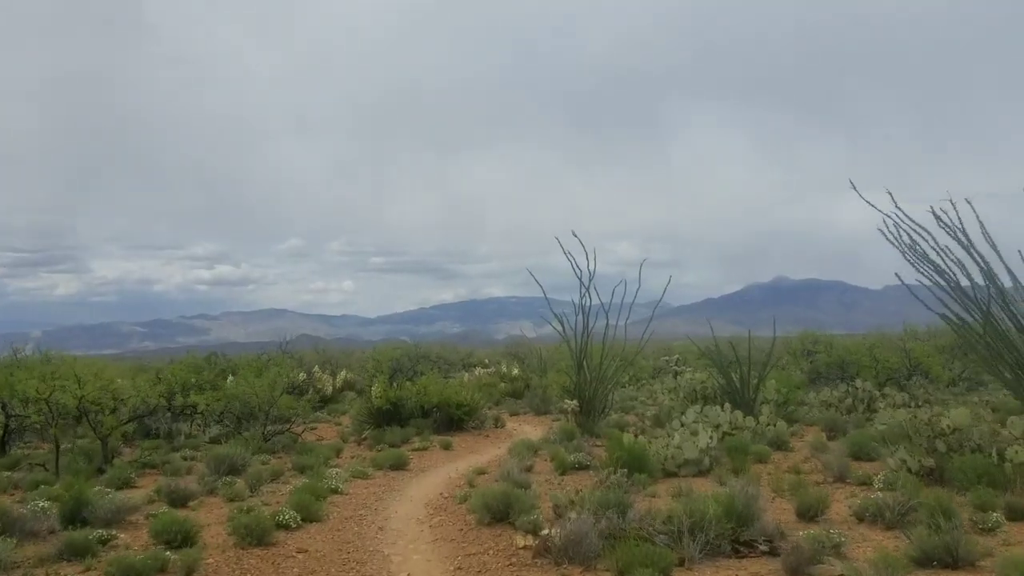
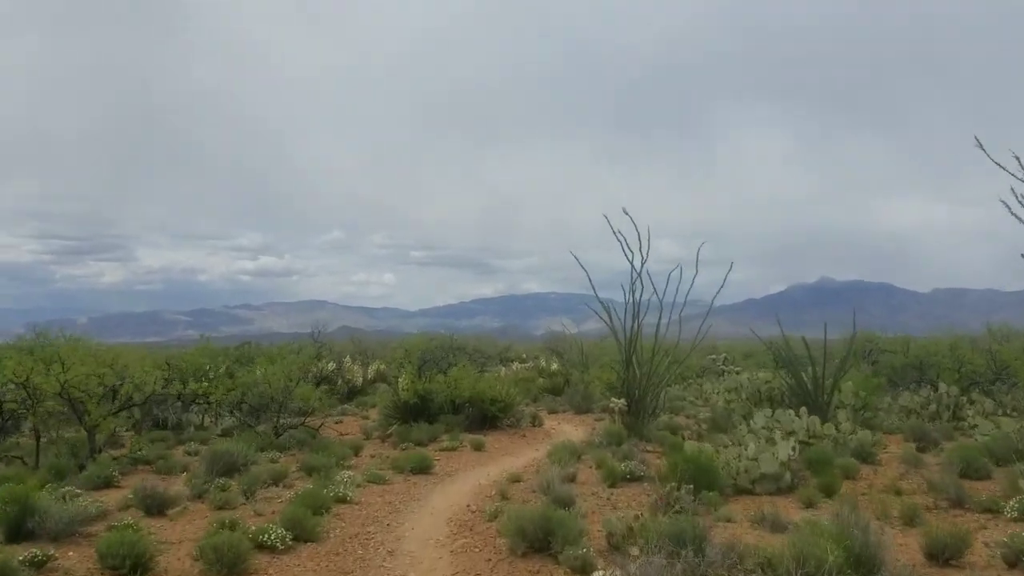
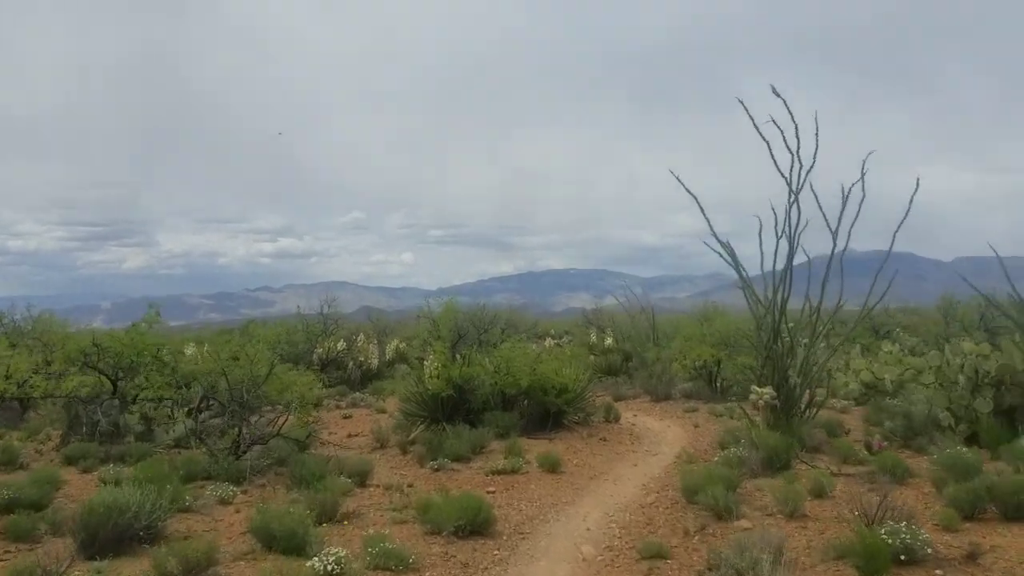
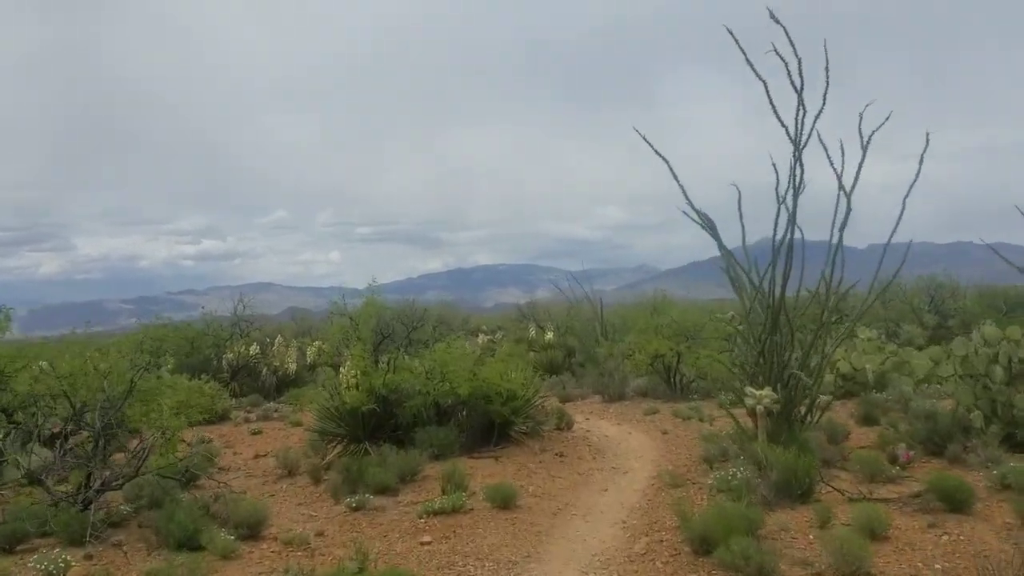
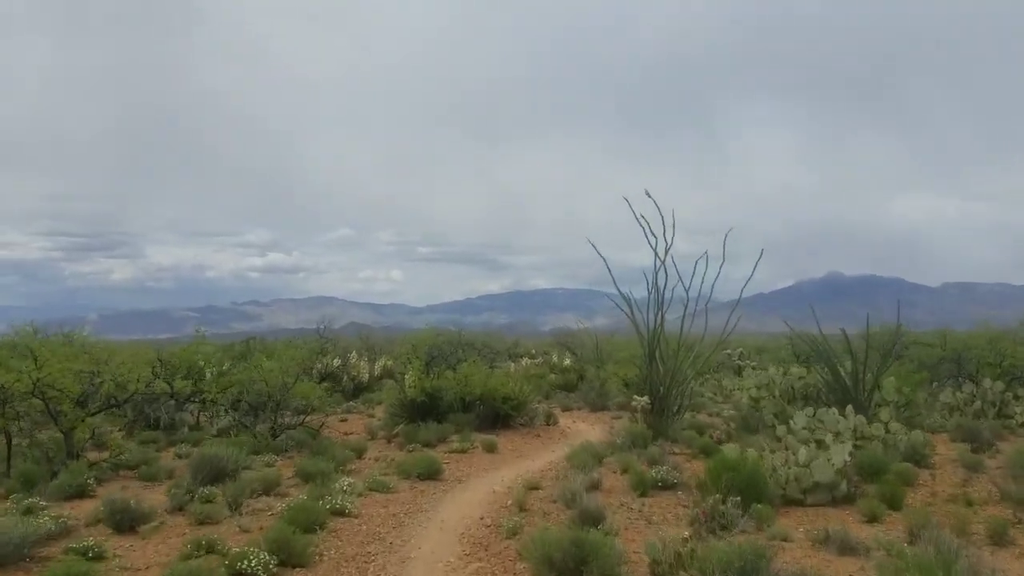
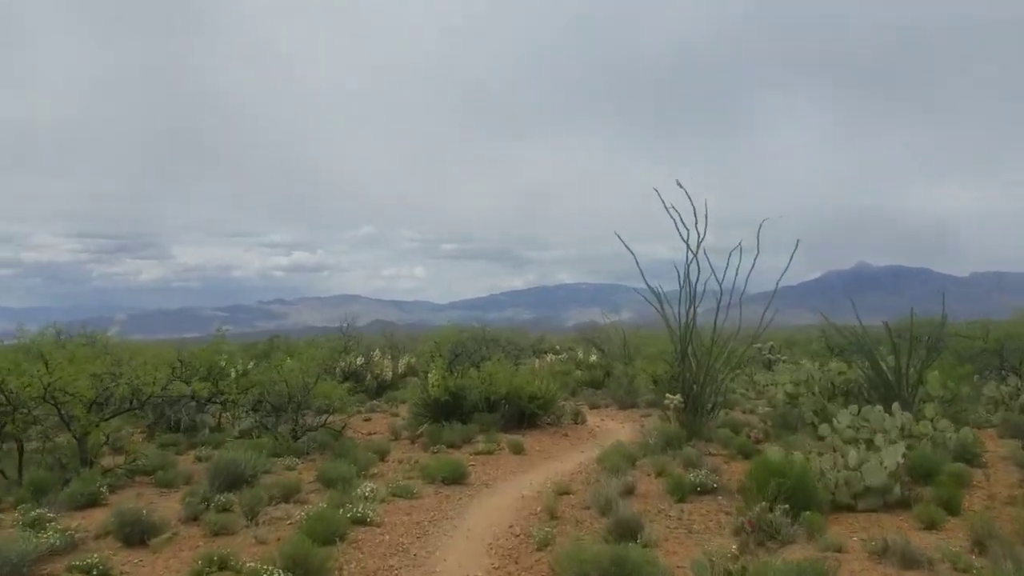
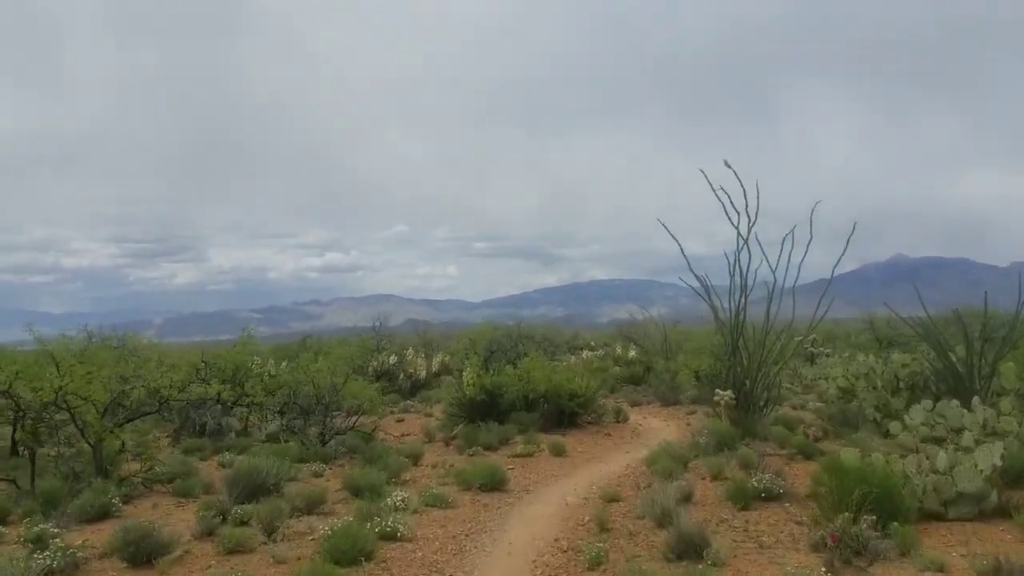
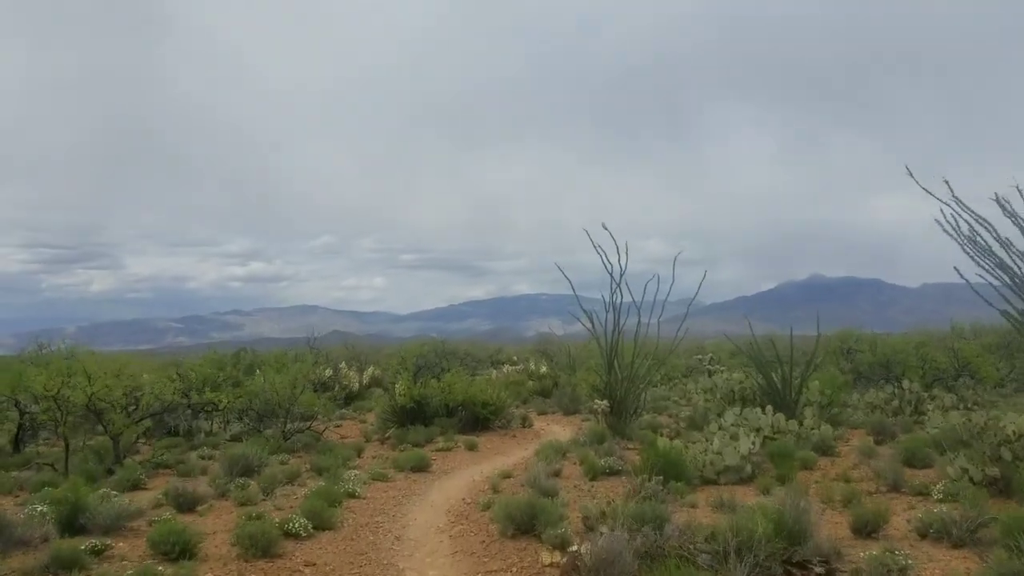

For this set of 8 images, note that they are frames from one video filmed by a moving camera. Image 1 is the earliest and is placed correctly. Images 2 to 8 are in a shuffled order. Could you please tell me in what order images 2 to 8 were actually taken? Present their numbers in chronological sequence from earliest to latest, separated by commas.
8, 2, 5, 6, 7, 3, 4
